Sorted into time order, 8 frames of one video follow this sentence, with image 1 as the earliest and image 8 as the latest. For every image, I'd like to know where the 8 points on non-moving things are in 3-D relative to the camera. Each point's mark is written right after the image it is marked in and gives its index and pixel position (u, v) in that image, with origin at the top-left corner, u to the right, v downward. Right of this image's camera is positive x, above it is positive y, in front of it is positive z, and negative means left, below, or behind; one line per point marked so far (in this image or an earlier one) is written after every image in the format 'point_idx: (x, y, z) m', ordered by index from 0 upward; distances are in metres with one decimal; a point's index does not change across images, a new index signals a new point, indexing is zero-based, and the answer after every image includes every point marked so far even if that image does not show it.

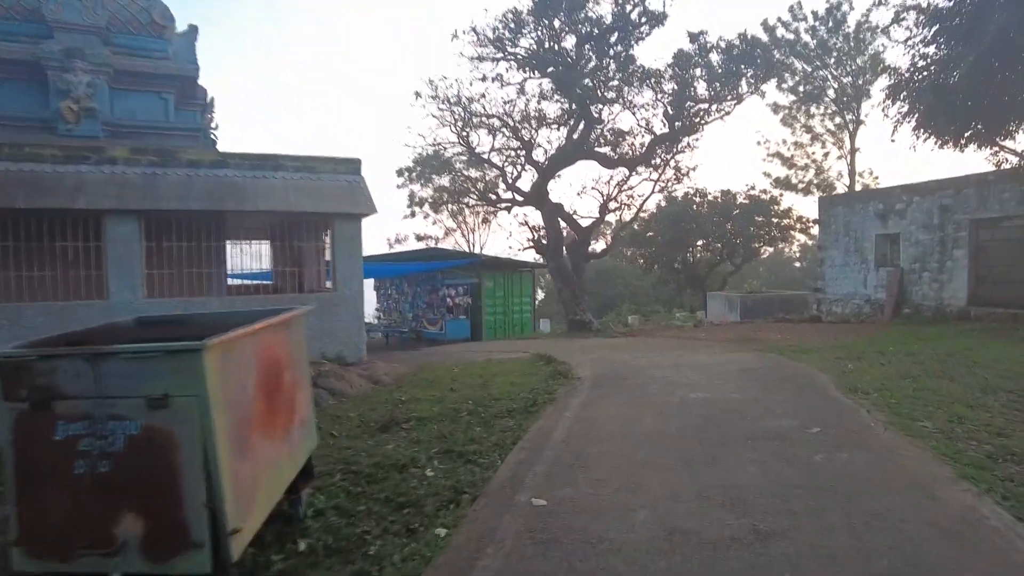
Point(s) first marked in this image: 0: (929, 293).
0: (+9.2, -0.1, +14.5) m
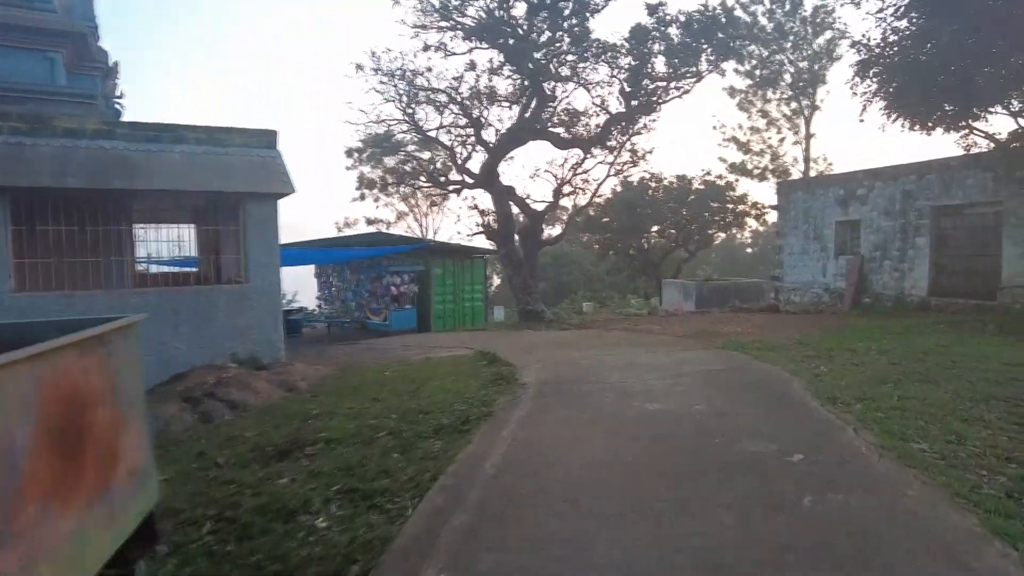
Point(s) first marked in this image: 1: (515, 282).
0: (+8.1, +0.1, +14.0) m
1: (+0.1, +0.2, +17.7) m
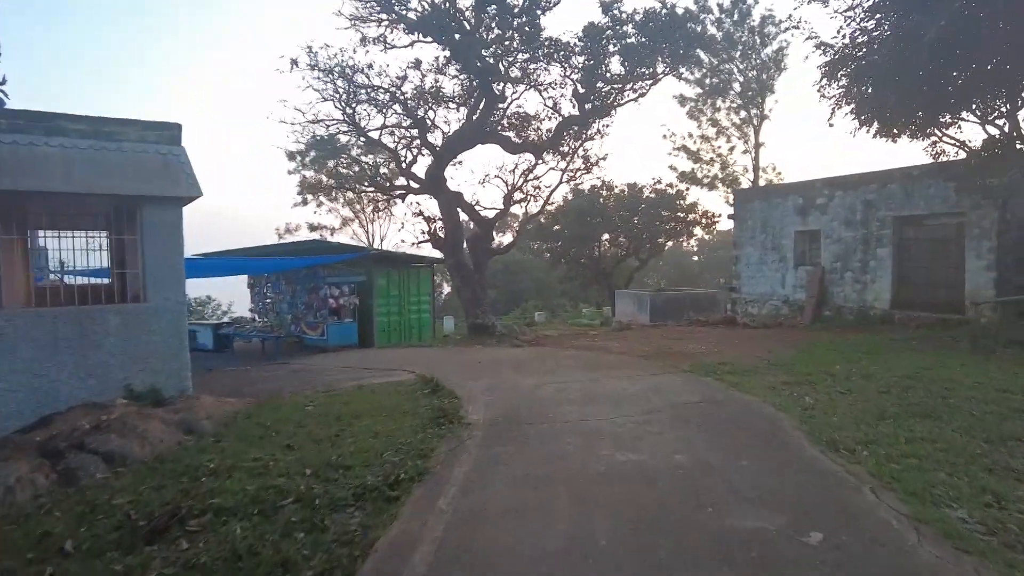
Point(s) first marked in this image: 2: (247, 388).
0: (+7.0, -0.1, +13.6) m
1: (-1.2, -0.2, +16.6) m
2: (-3.8, -1.4, +9.5) m
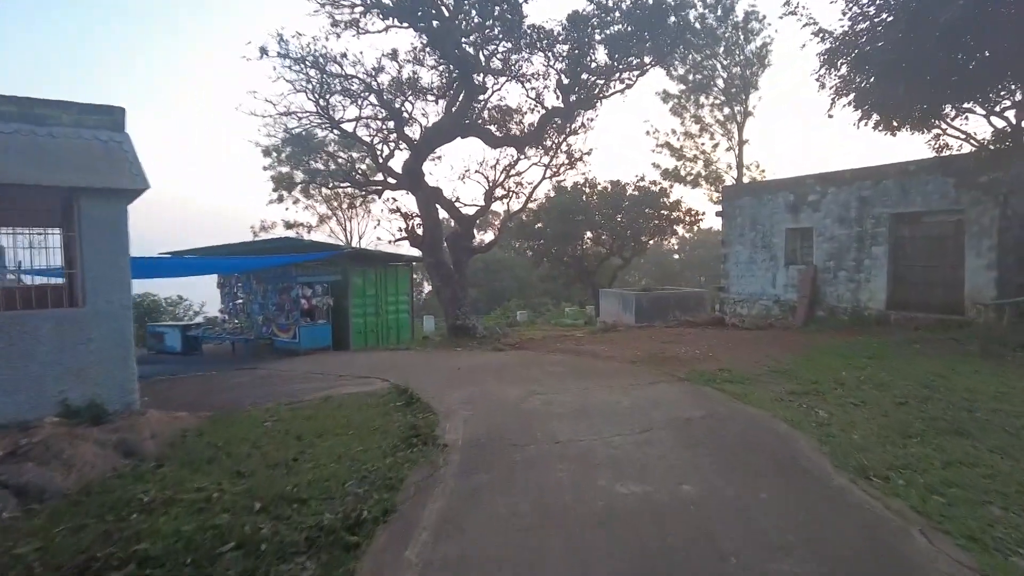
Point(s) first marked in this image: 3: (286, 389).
0: (+6.7, -0.1, +13.1) m
1: (-1.7, -0.2, +15.9) m
2: (-4.1, -1.5, +8.7) m
3: (-3.1, -1.4, +8.9) m
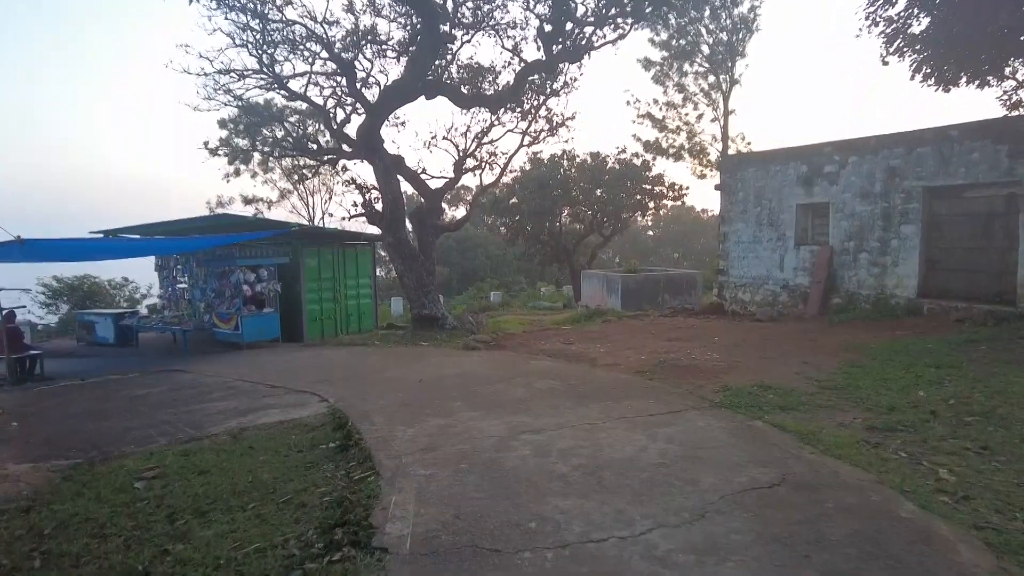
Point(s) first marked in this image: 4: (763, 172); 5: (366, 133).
0: (+6.2, +0.1, +11.5) m
1: (-2.2, +0.2, +13.9) m
2: (-4.3, -1.4, +6.7) m
3: (-3.3, -1.3, +6.9) m
4: (+5.1, +2.4, +13.4) m
5: (-3.0, +3.2, +13.4) m
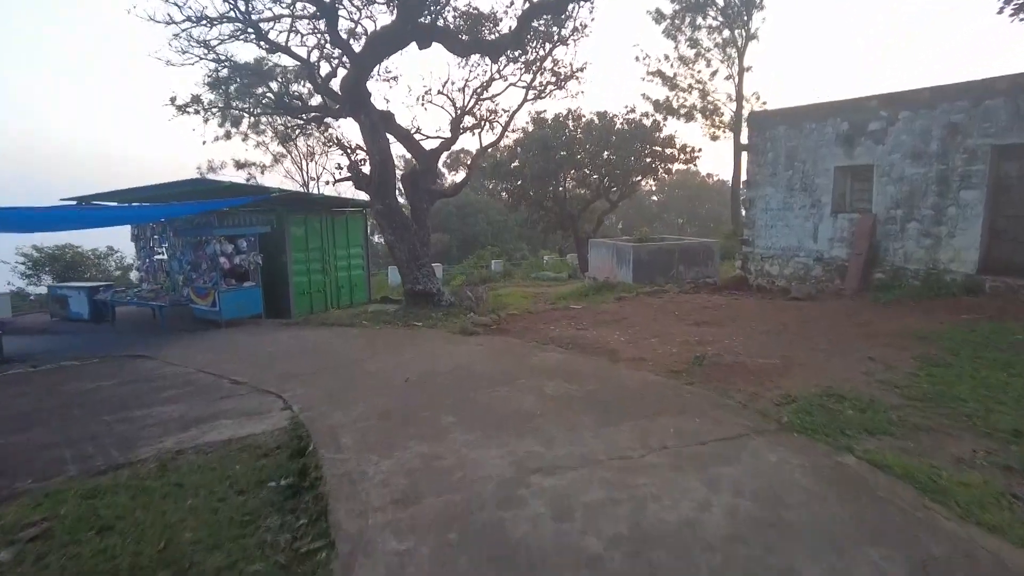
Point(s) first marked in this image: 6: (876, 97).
0: (+6.3, +0.6, +10.2) m
1: (-2.2, +0.7, +12.6) m
2: (-4.3, -1.3, +5.4) m
3: (-3.3, -1.1, +5.7) m
4: (+5.2, +2.9, +12.0) m
5: (-2.9, +3.7, +12.0) m
6: (+5.9, +3.1, +10.6) m
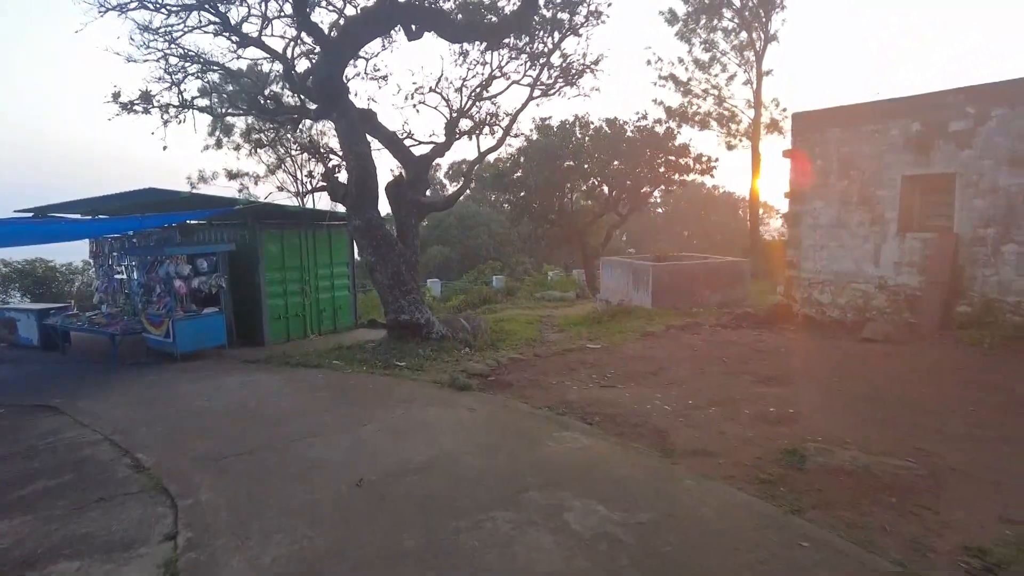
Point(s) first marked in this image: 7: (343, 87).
0: (+6.3, +0.1, +8.2) m
1: (-2.1, +0.2, +10.7) m
2: (-4.2, -1.6, +3.5) m
3: (-3.3, -1.5, +3.7) m
4: (+5.2, +2.4, +10.1) m
5: (-2.9, +3.2, +10.1) m
6: (+5.9, +2.6, +8.7) m
7: (-2.7, +3.1, +10.3) m
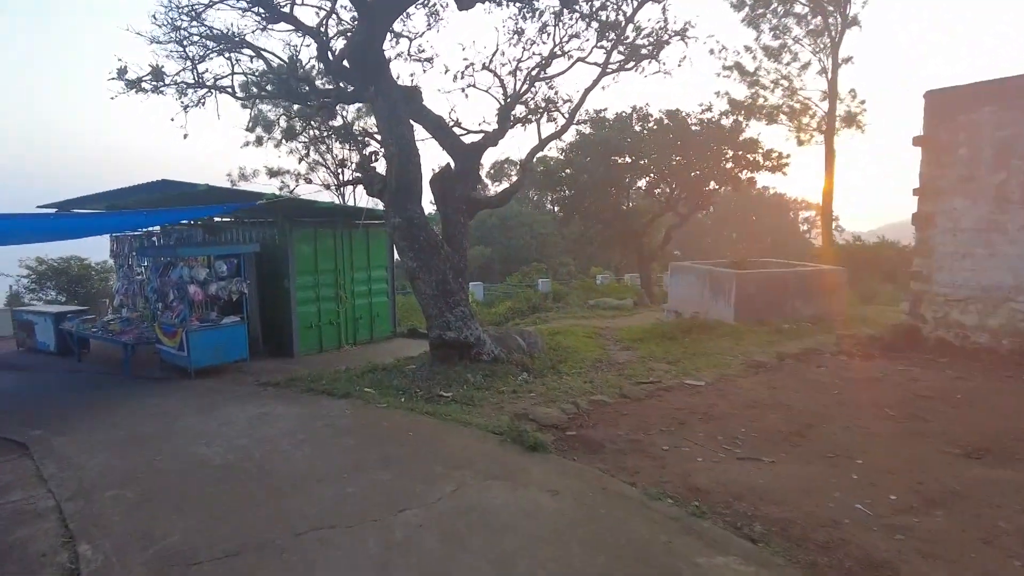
0: (+7.1, -0.2, +6.0) m
1: (-1.2, +0.1, +9.0) m
2: (-3.8, -1.7, +1.9) m
3: (-2.8, -1.6, +2.1) m
4: (+6.2, +2.1, +7.9) m
5: (-1.9, +3.1, +8.4) m
6: (+6.7, +2.4, +6.5) m
7: (-1.7, +3.0, +8.6) m
